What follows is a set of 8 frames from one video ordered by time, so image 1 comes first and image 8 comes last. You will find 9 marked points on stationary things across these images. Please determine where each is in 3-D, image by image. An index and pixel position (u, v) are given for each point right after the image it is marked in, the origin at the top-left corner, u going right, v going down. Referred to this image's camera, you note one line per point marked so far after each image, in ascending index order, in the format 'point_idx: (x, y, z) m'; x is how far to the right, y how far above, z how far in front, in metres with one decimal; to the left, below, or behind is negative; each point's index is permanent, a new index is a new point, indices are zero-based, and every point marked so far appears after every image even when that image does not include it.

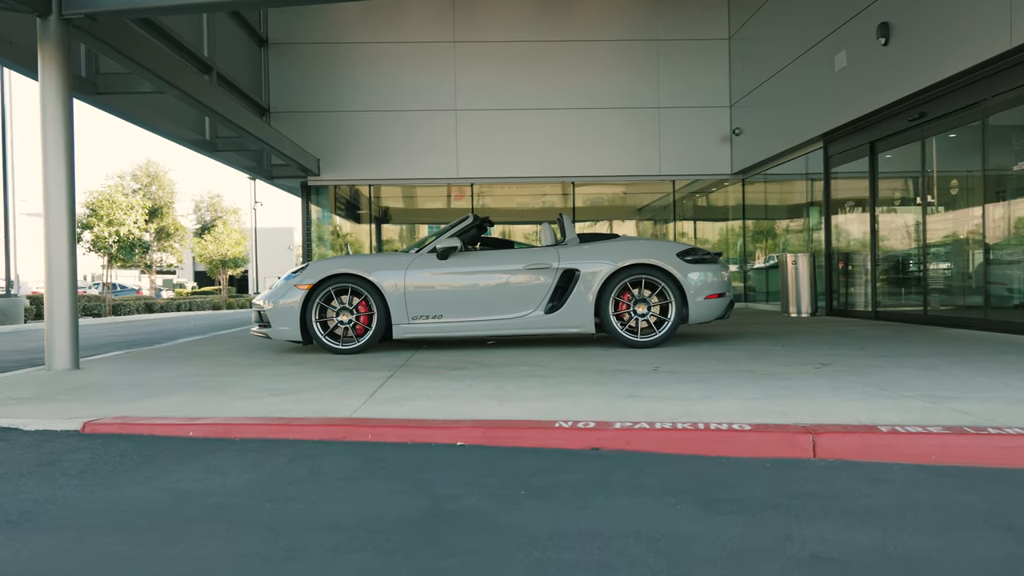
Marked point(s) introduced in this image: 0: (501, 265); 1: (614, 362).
0: (-0.1, +0.2, +6.9) m
1: (+0.7, -0.5, +5.7) m
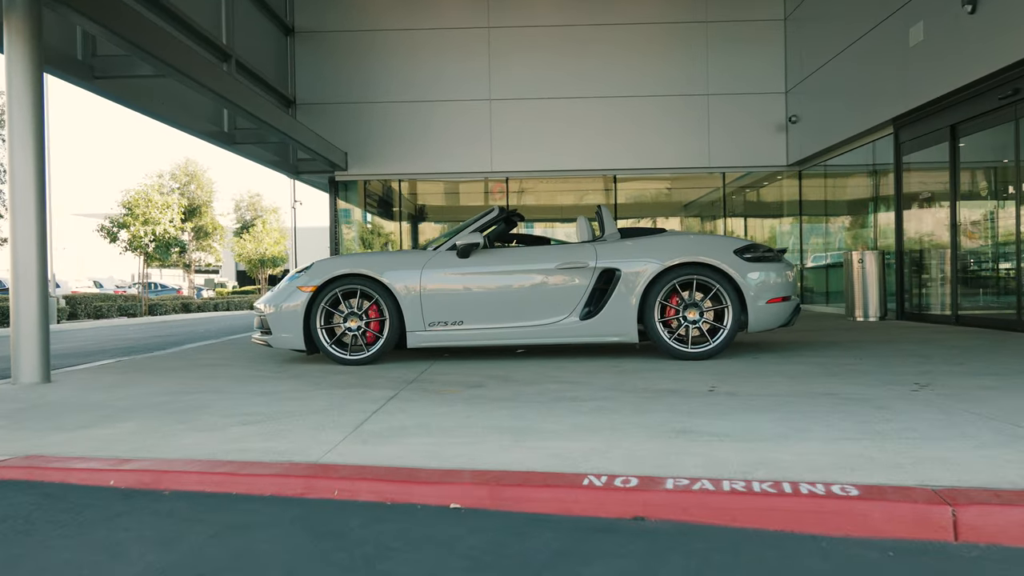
0: (+0.1, +0.2, +6.0) m
1: (+0.9, -0.5, +4.8) m
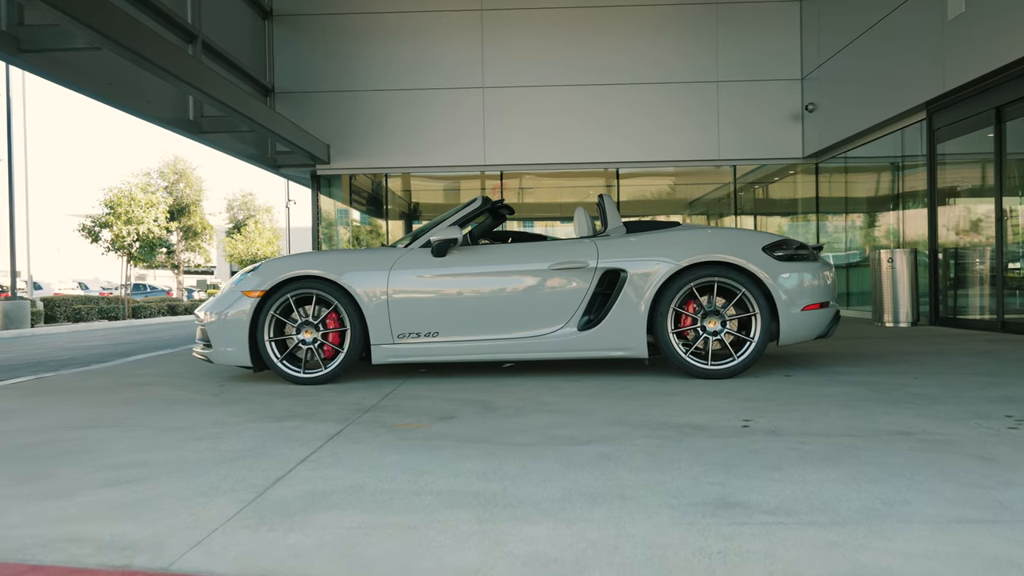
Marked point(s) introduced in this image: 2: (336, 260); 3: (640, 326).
0: (0.0, +0.1, +5.1) m
1: (+0.8, -0.6, +3.8) m
2: (-1.1, +0.2, +5.2) m
3: (+0.8, -0.2, +5.0) m
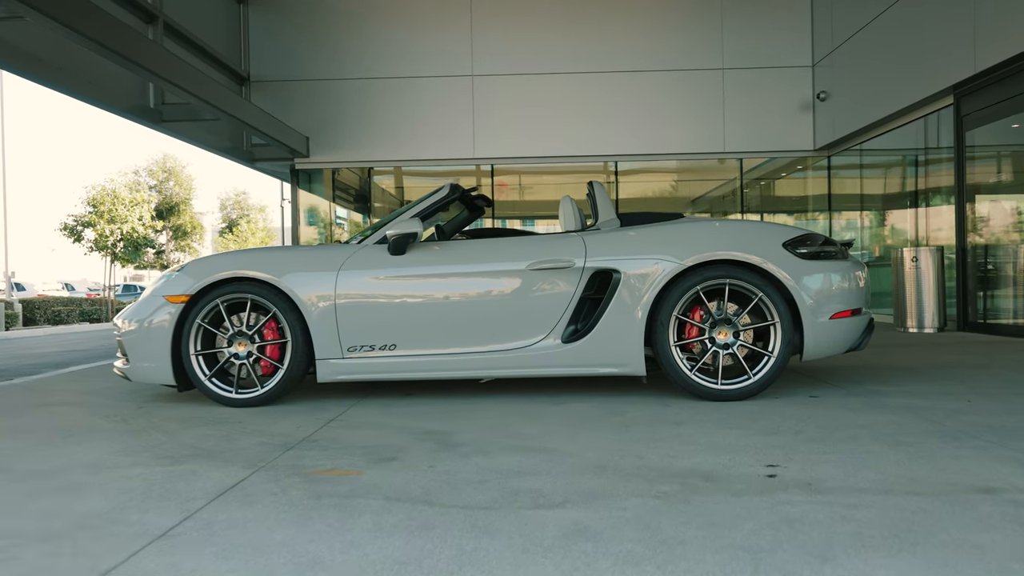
0: (-0.1, +0.1, +4.2) m
1: (+0.6, -0.6, +3.0) m
2: (-1.3, +0.2, +4.4) m
3: (+0.6, -0.3, +4.2) m
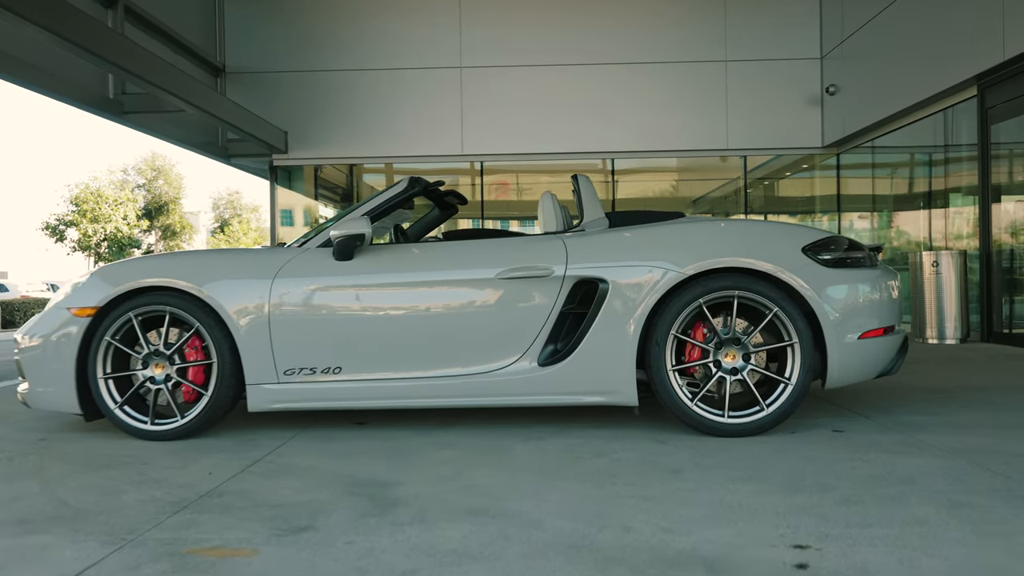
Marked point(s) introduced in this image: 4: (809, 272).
0: (-0.2, +0.1, +3.6) m
1: (+0.5, -0.6, +2.3) m
2: (-1.4, +0.1, +3.7) m
3: (+0.5, -0.3, +3.5) m
4: (+1.3, +0.1, +3.5) m
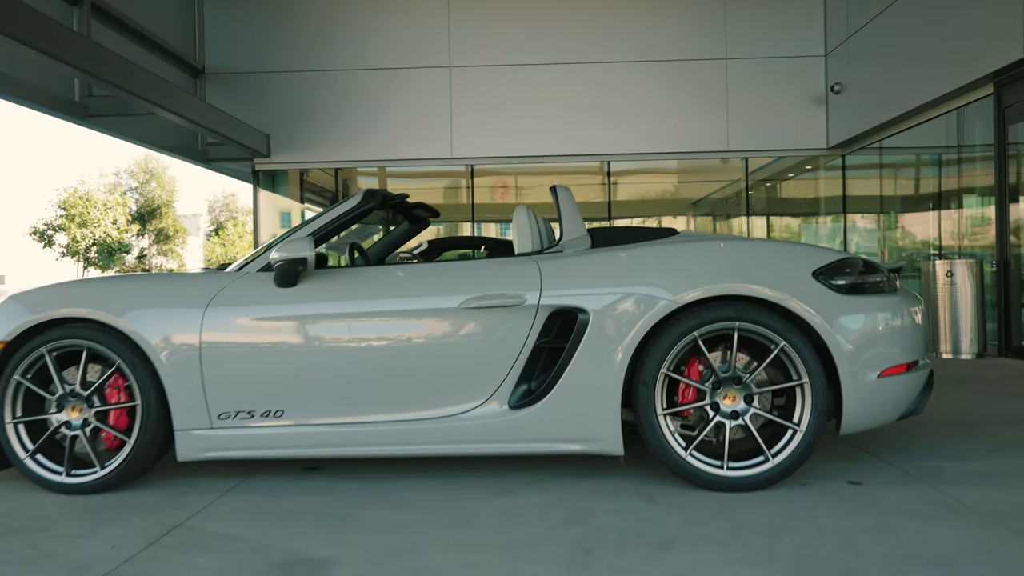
0: (-0.4, -0.1, +3.1) m
1: (+0.4, -0.8, +1.8) m
2: (-1.5, 0.0, +3.2) m
3: (+0.4, -0.4, +3.1) m
4: (+1.1, 0.0, +3.0) m
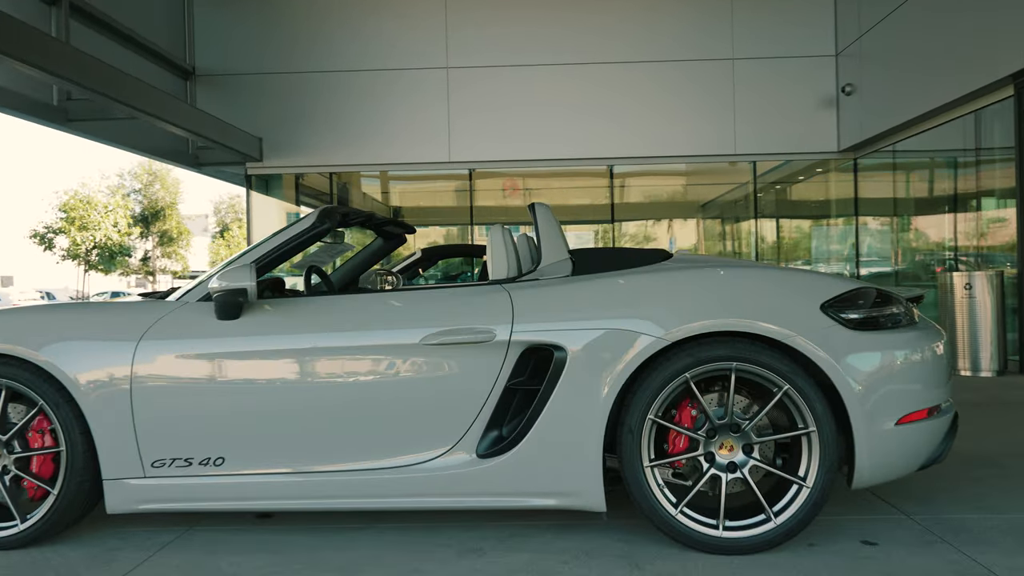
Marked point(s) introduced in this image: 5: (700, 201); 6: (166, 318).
0: (-0.5, -0.2, +2.8) m
1: (+0.2, -0.9, +1.5) m
2: (-1.6, -0.1, +2.9) m
3: (+0.3, -0.5, +2.7) m
4: (+1.0, -0.2, +2.6) m
5: (+2.5, +1.2, +11.0) m
6: (-1.2, -0.1, +2.9) m
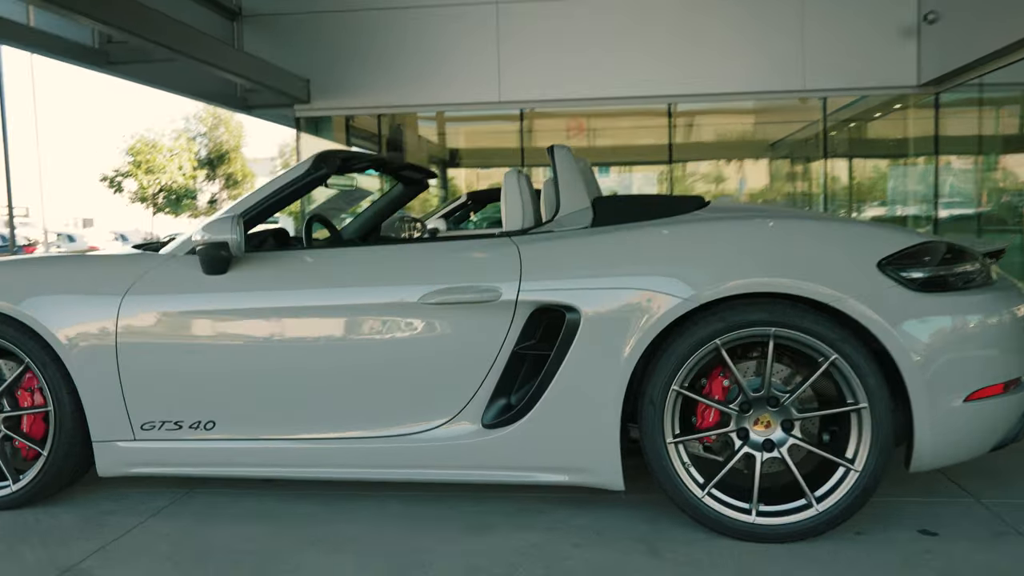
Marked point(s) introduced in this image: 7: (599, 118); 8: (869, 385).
0: (-0.5, 0.0, +2.5) m
1: (+0.2, -0.8, +1.2) m
2: (-1.6, 0.0, +2.7) m
3: (+0.3, -0.4, +2.4) m
4: (+1.0, 0.0, +2.3) m
5: (+3.2, +1.9, +10.3) m
6: (-1.2, 0.0, +2.7) m
7: (+0.8, +2.2, +10.6) m
8: (+1.0, -0.3, +2.3) m
